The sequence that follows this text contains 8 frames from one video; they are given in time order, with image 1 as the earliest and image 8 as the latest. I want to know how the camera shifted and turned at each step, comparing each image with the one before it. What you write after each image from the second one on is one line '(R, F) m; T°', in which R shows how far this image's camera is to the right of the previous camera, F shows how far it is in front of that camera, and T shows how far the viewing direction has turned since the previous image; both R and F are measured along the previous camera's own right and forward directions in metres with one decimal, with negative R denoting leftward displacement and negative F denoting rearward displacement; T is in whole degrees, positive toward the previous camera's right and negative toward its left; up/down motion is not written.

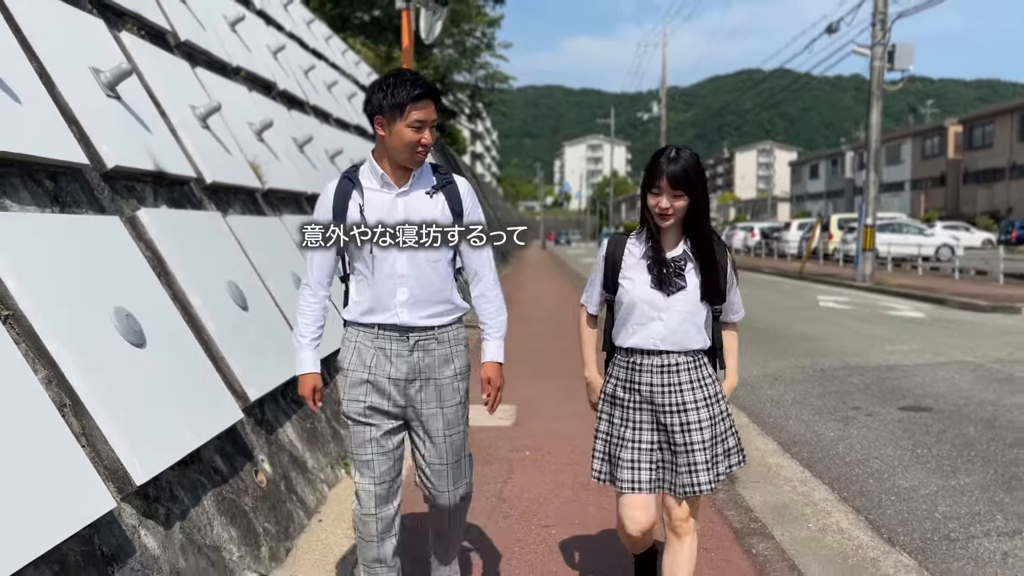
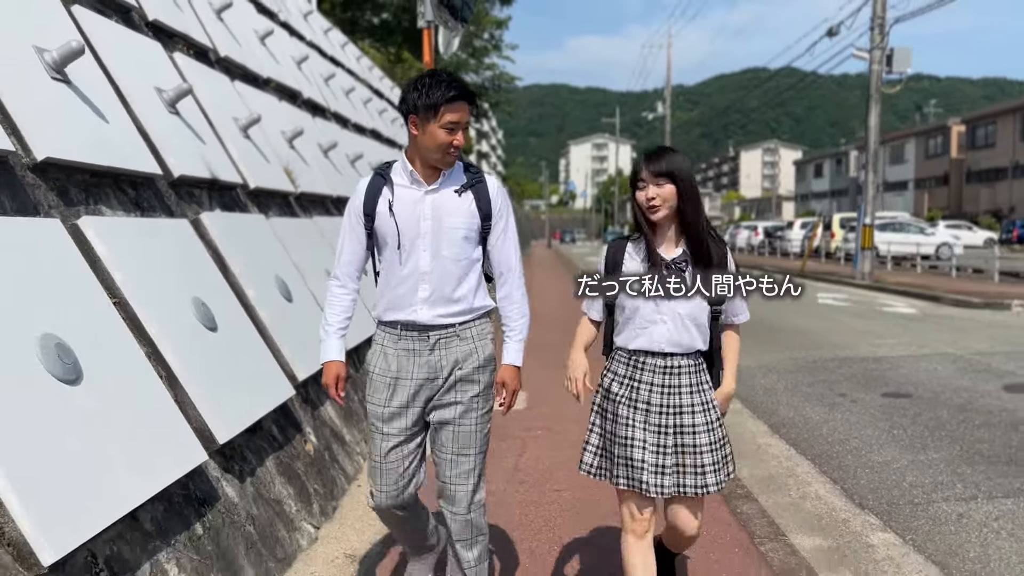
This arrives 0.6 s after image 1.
(0.0, -0.5) m; 0°
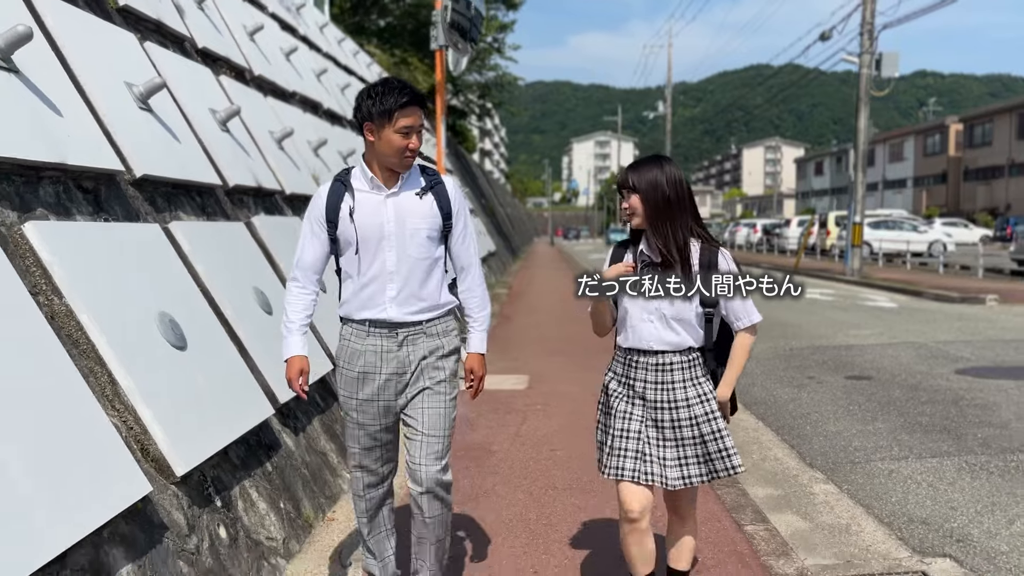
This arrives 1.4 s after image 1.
(0.0, -0.7) m; 0°
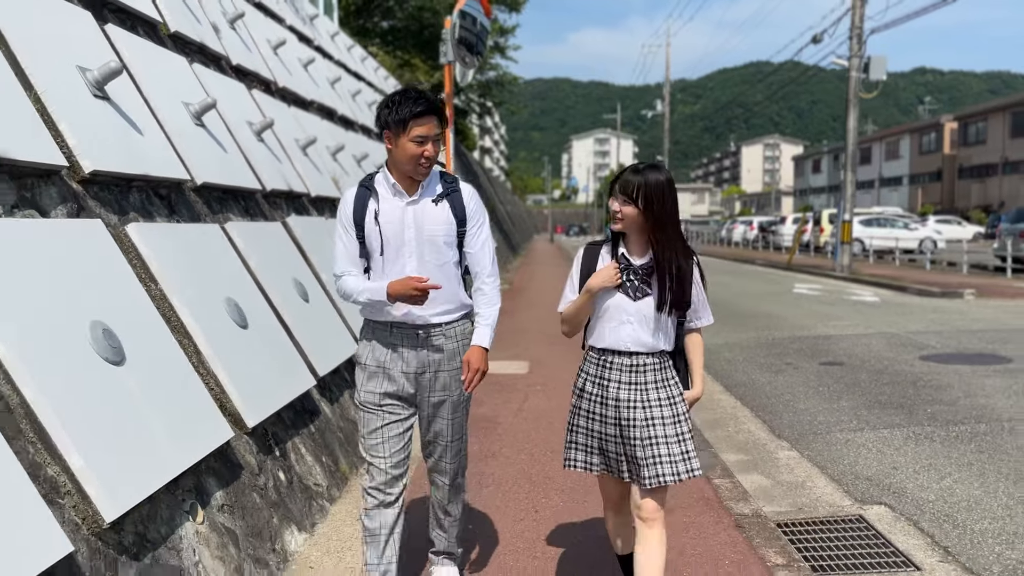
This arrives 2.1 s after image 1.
(0.0, -0.6) m; 0°
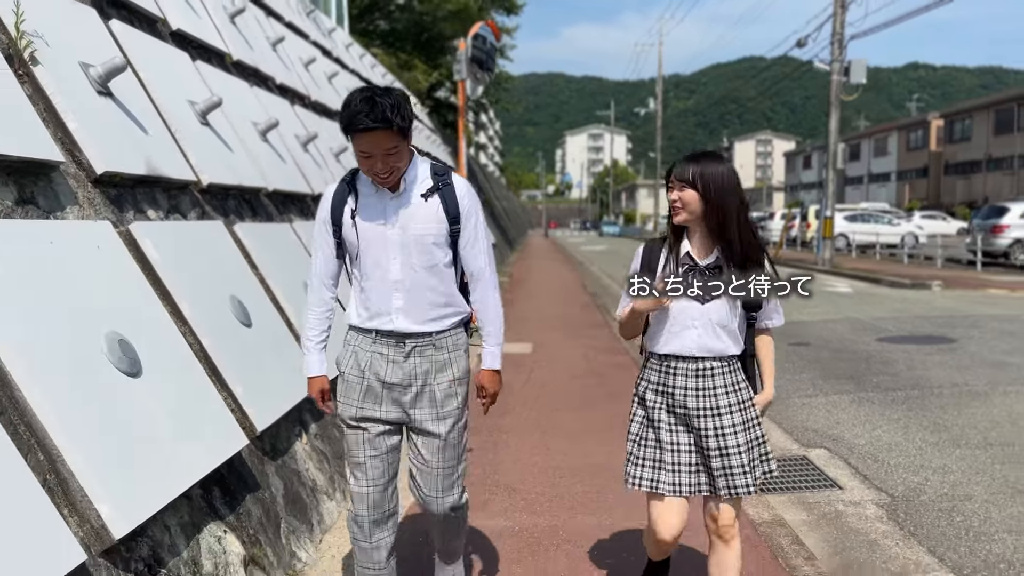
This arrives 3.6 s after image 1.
(-0.1, -0.9) m; 0°
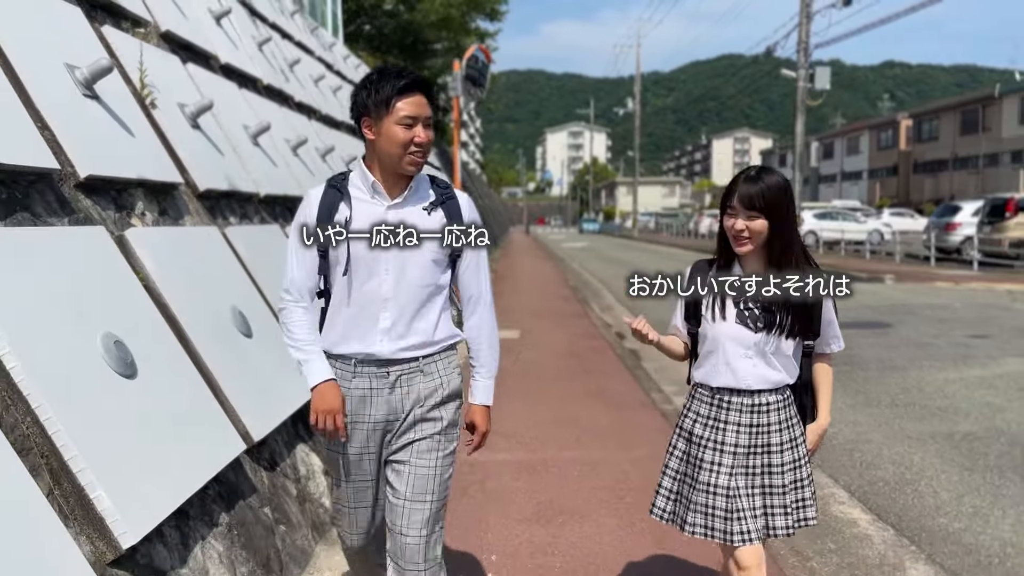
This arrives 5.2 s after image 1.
(-0.1, -1.0) m; +1°
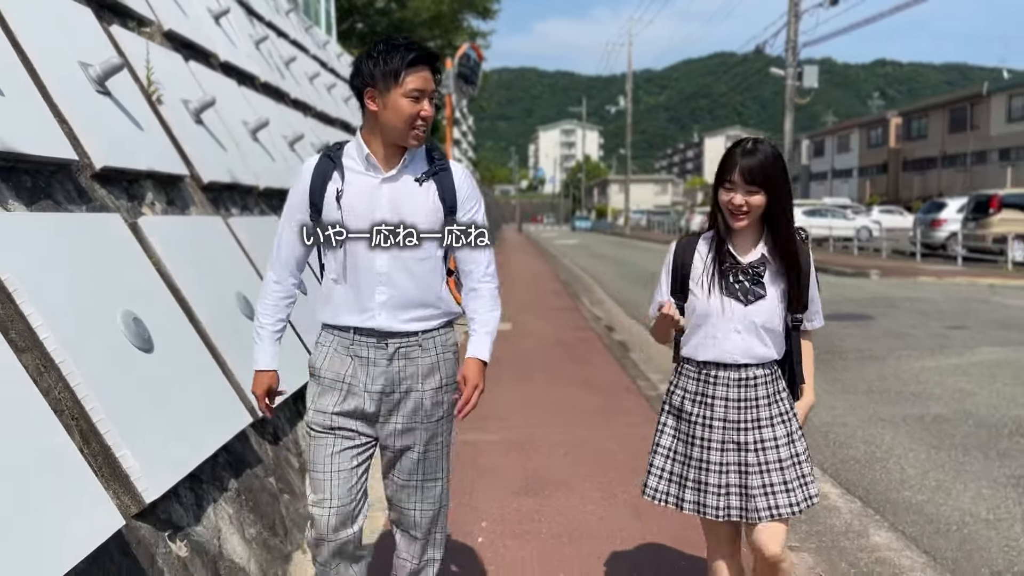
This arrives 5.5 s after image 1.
(0.0, -0.2) m; 0°
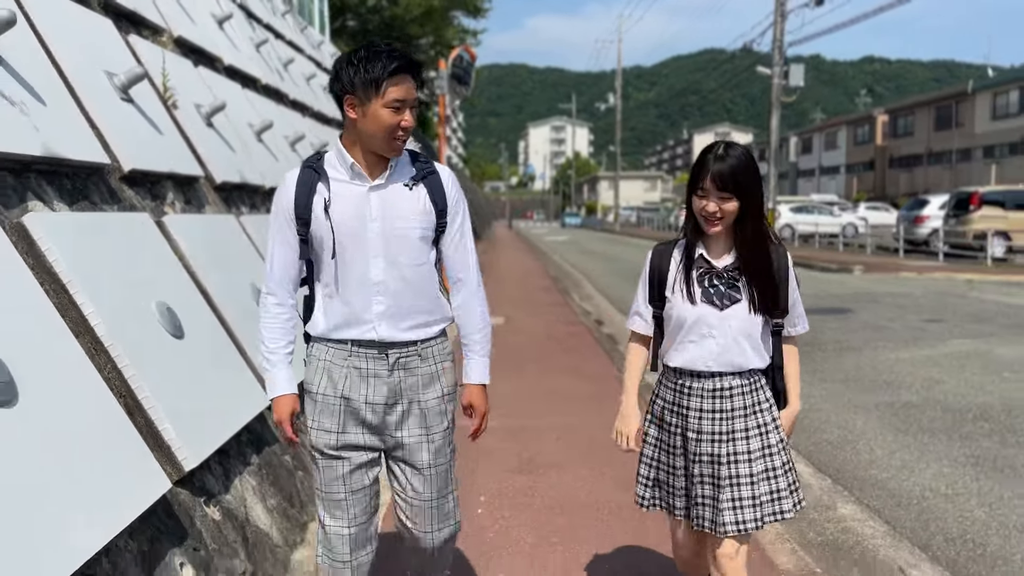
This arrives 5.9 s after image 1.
(0.0, -0.3) m; +1°
